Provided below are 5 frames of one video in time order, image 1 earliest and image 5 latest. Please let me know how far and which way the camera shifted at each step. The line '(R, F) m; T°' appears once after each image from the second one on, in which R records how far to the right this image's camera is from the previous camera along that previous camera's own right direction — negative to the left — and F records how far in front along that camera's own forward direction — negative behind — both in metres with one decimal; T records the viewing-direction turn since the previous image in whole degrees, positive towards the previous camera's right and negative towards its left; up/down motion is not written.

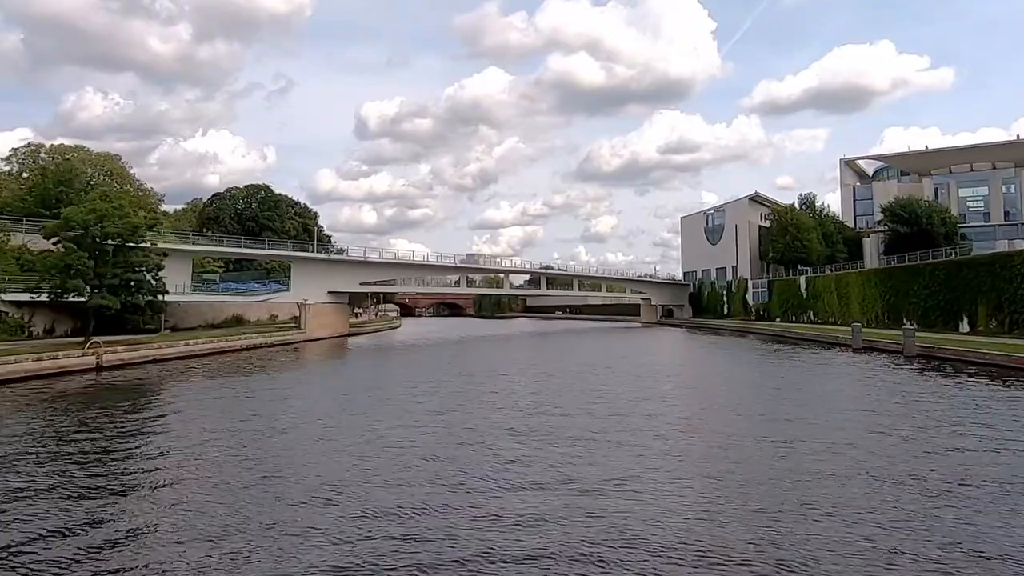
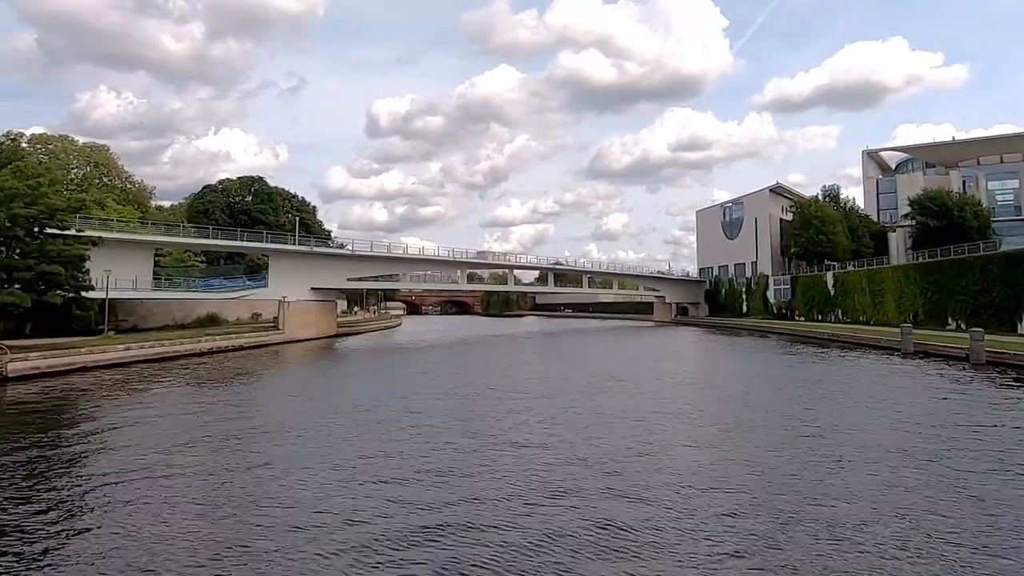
(+0.4, +2.9) m; -1°
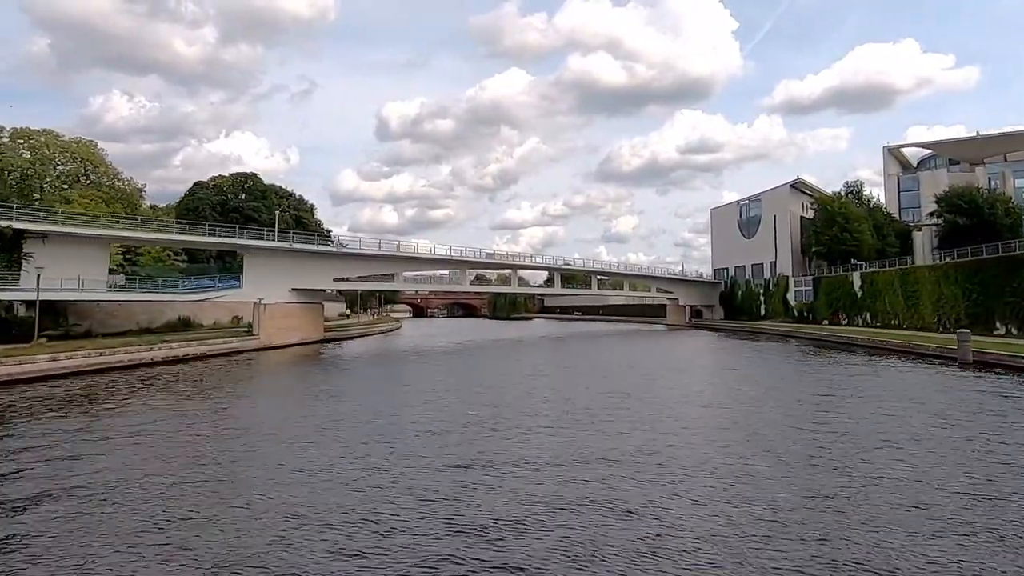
(+0.3, +2.6) m; -1°
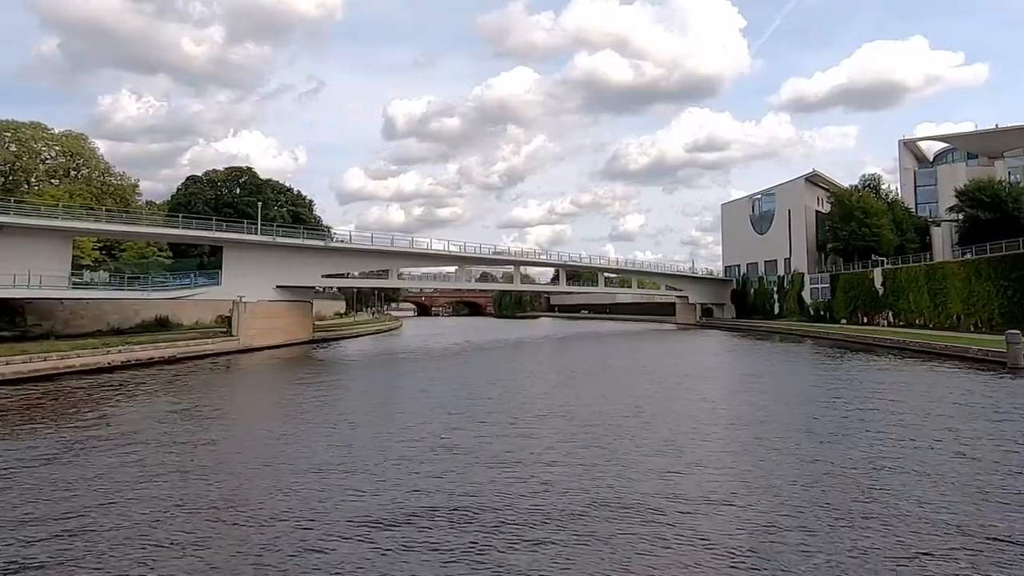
(+0.2, +1.8) m; -1°
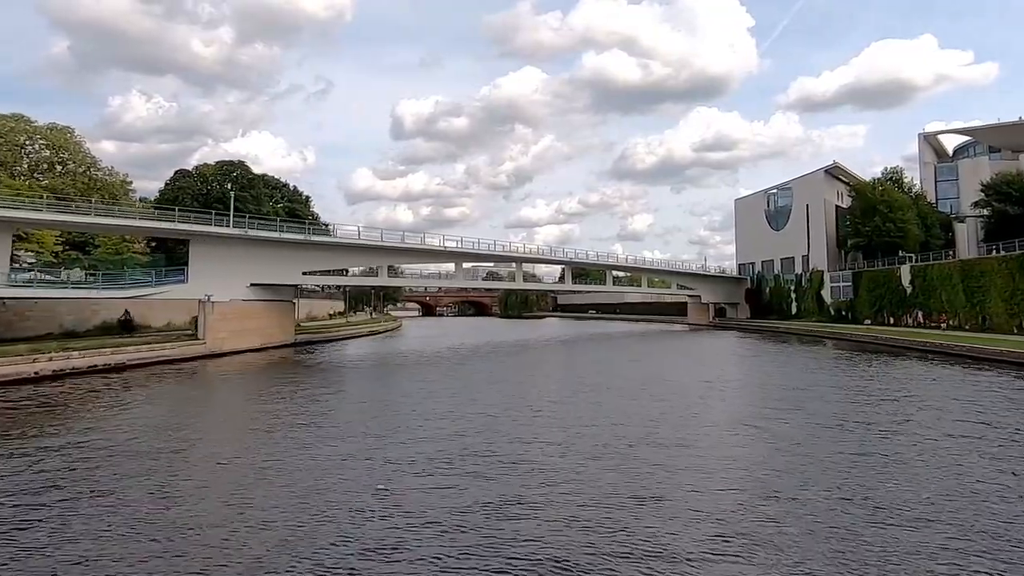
(+0.3, +2.3) m; -1°
